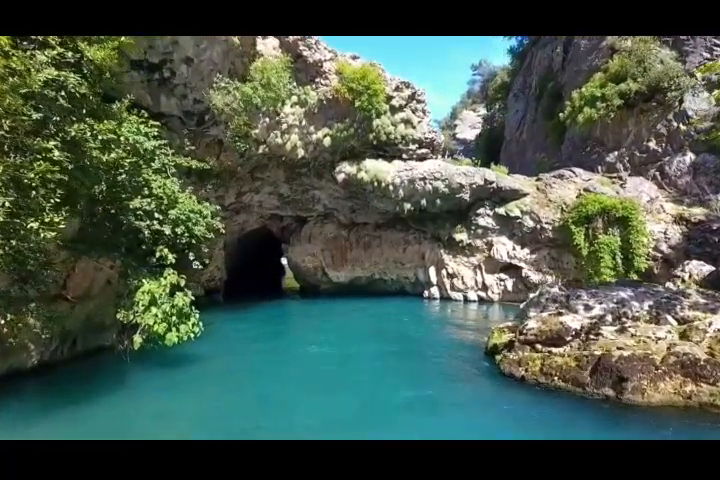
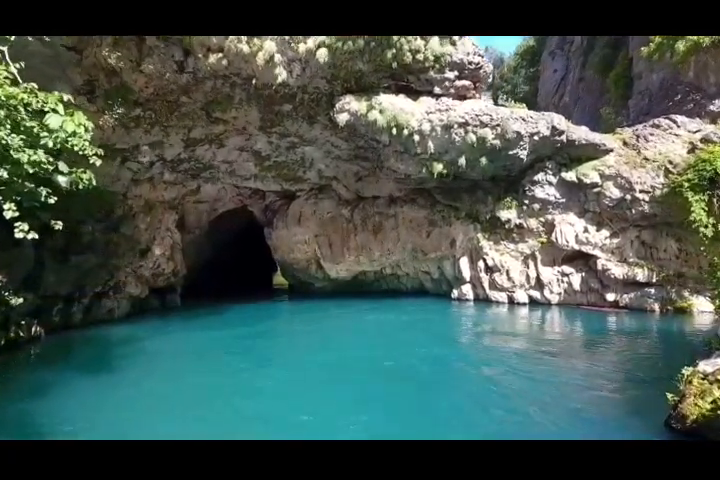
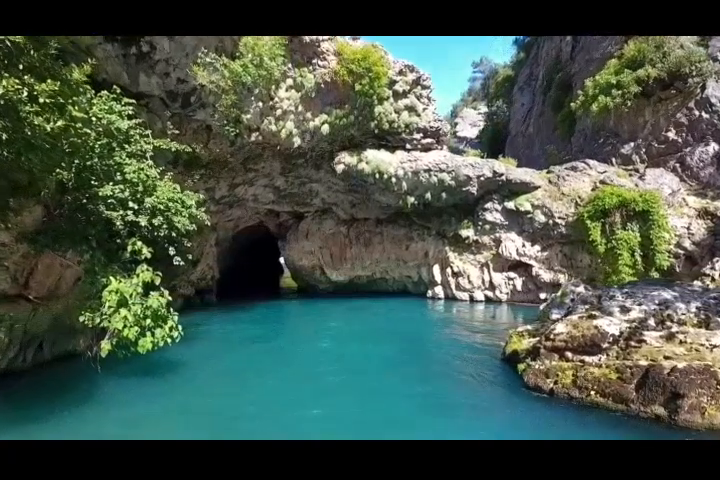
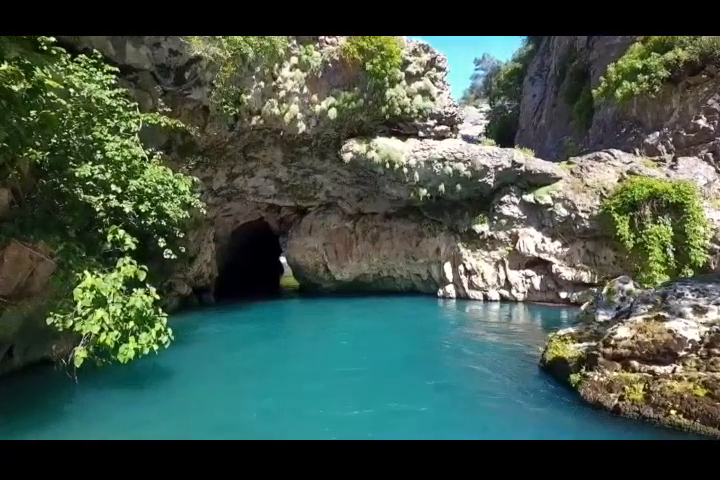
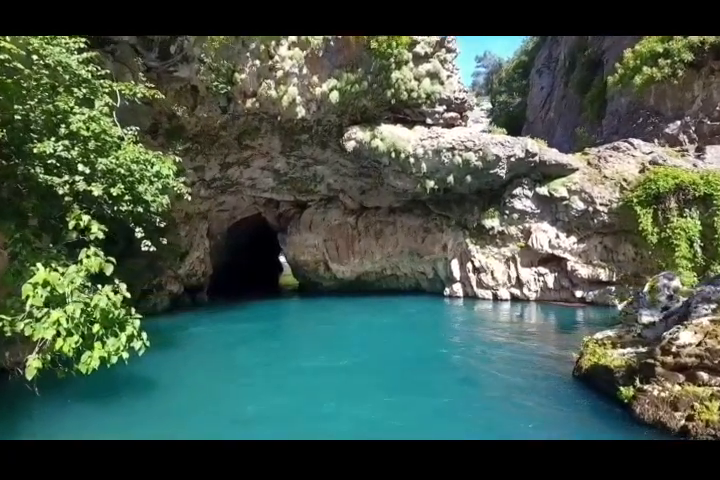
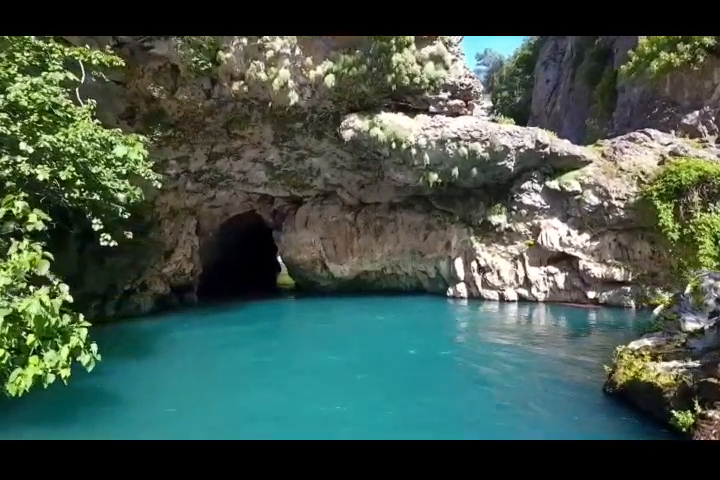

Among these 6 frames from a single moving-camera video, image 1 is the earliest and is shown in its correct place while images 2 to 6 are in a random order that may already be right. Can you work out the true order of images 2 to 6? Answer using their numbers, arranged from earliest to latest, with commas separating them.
3, 4, 5, 6, 2
